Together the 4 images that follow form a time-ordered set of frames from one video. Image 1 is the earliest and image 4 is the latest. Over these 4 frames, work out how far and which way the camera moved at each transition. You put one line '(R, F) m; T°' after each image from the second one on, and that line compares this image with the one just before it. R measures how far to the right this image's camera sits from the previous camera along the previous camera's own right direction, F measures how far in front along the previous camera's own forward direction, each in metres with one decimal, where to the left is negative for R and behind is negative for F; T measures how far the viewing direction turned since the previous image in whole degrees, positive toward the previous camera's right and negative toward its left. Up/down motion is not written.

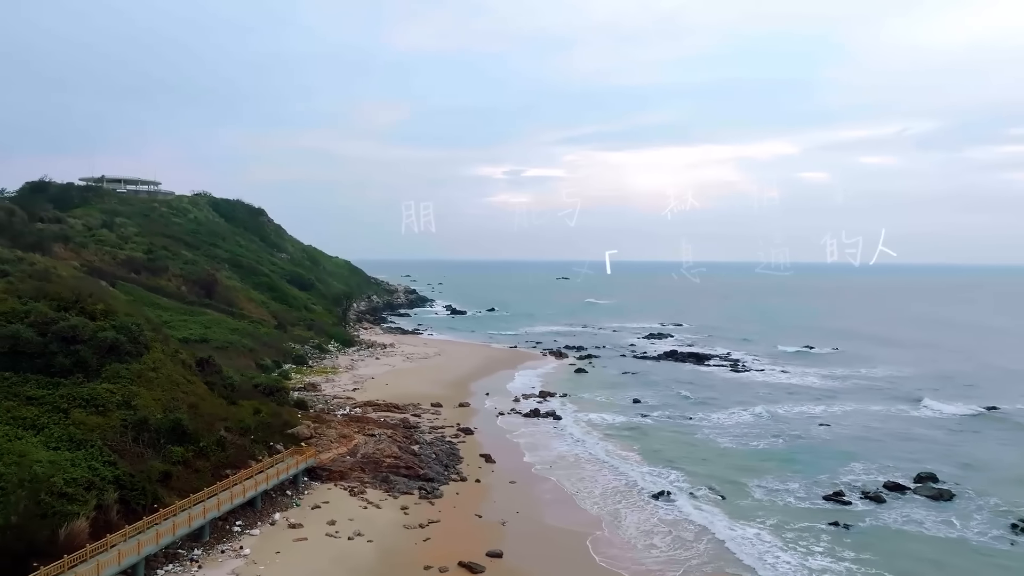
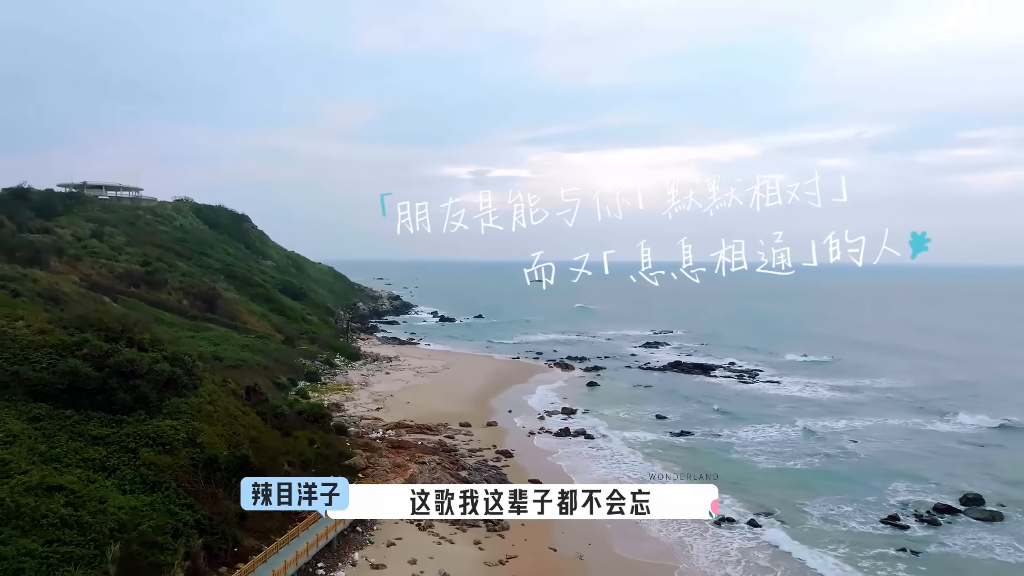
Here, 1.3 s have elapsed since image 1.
(-2.5, +0.1) m; +2°
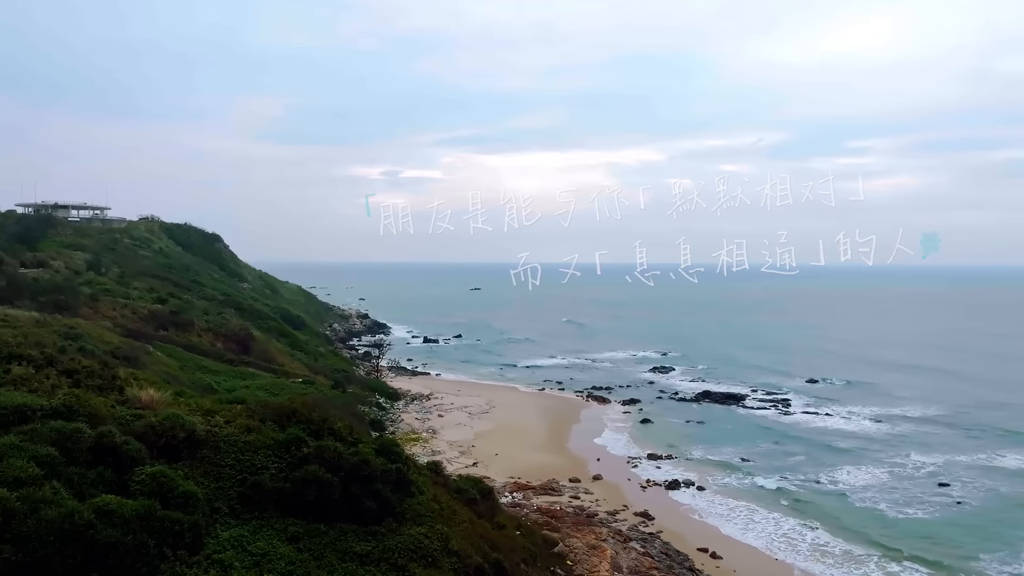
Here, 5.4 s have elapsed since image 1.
(-7.6, +0.5) m; +5°
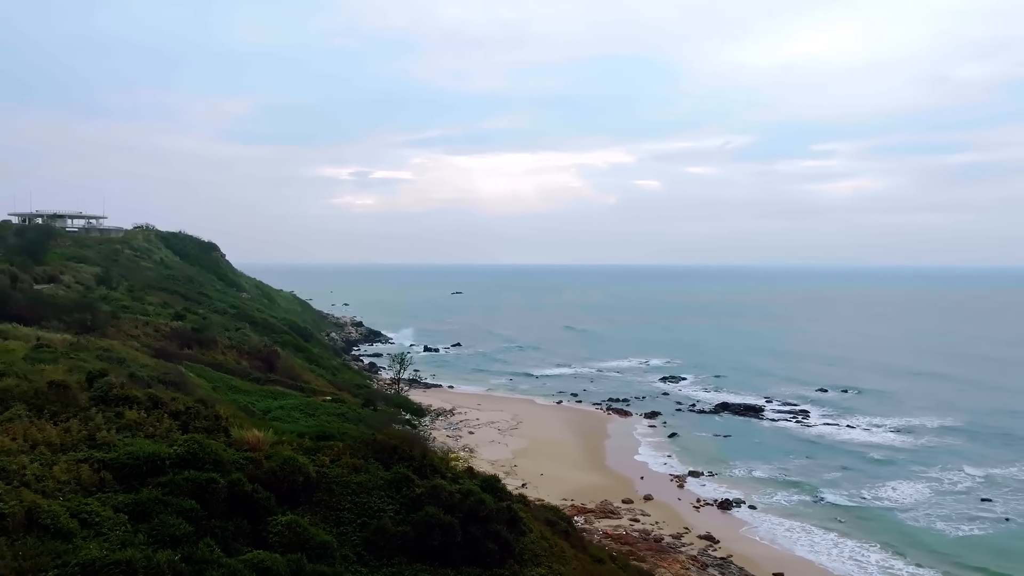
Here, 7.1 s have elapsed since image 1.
(-3.2, 0.0) m; +1°
